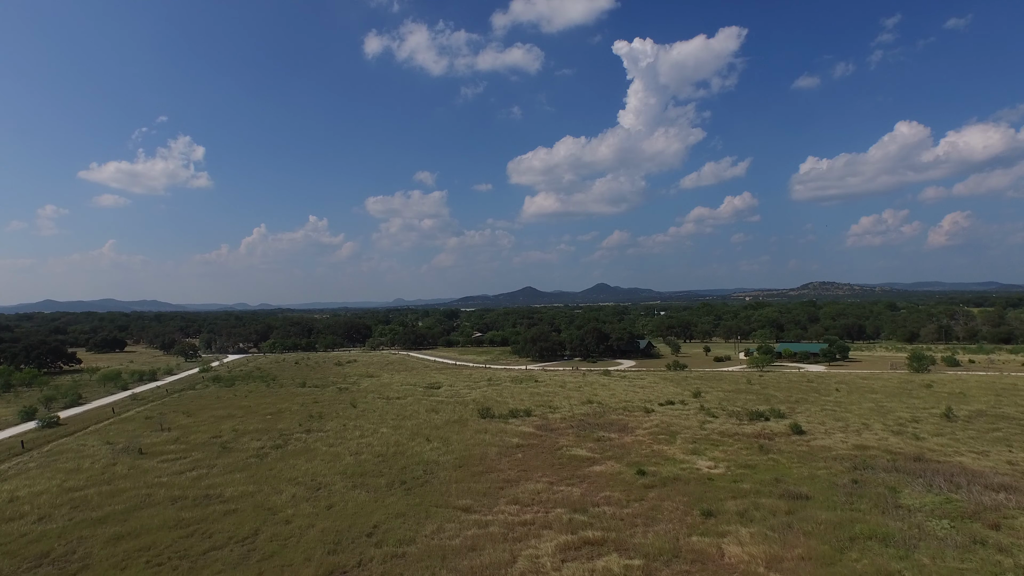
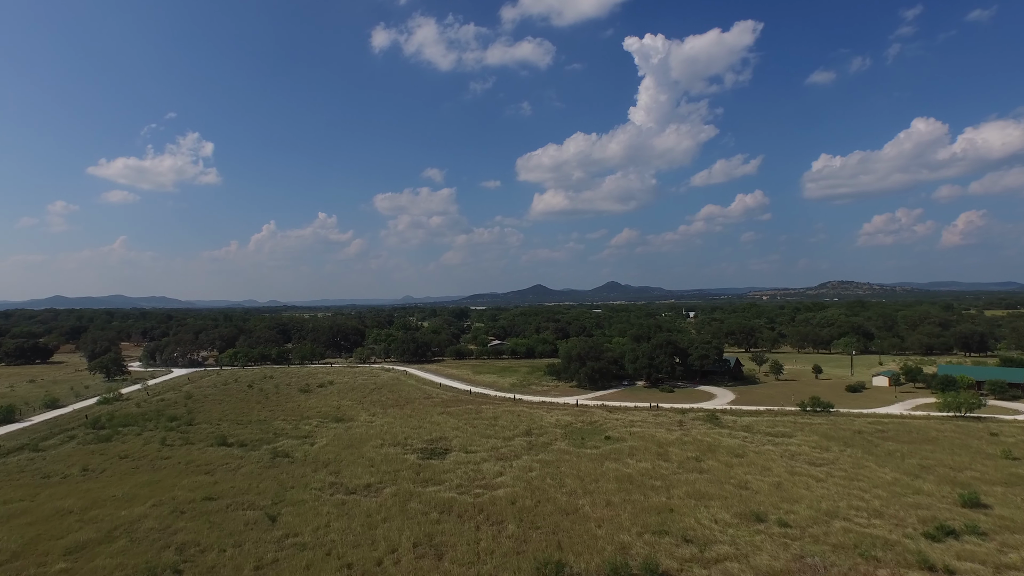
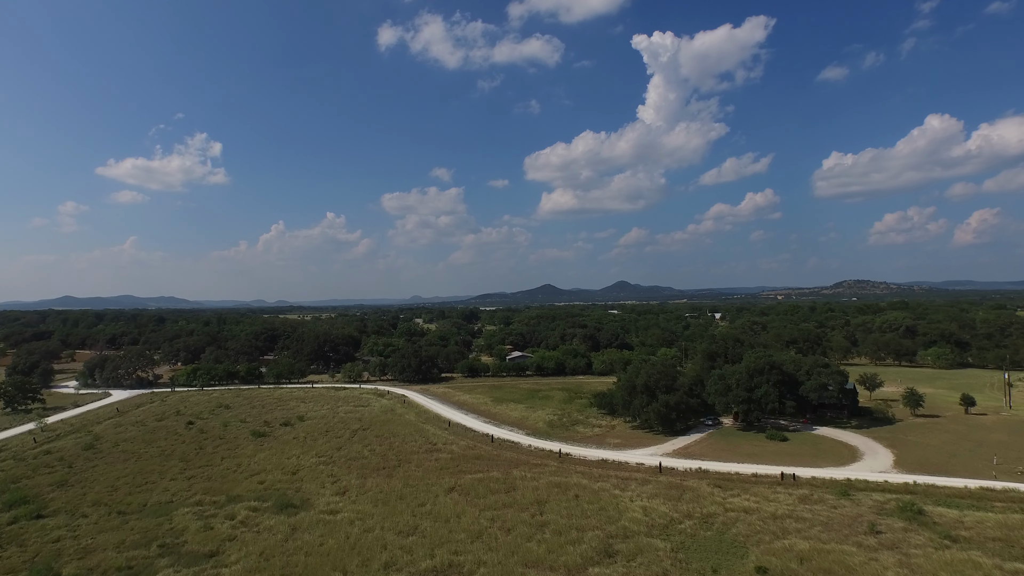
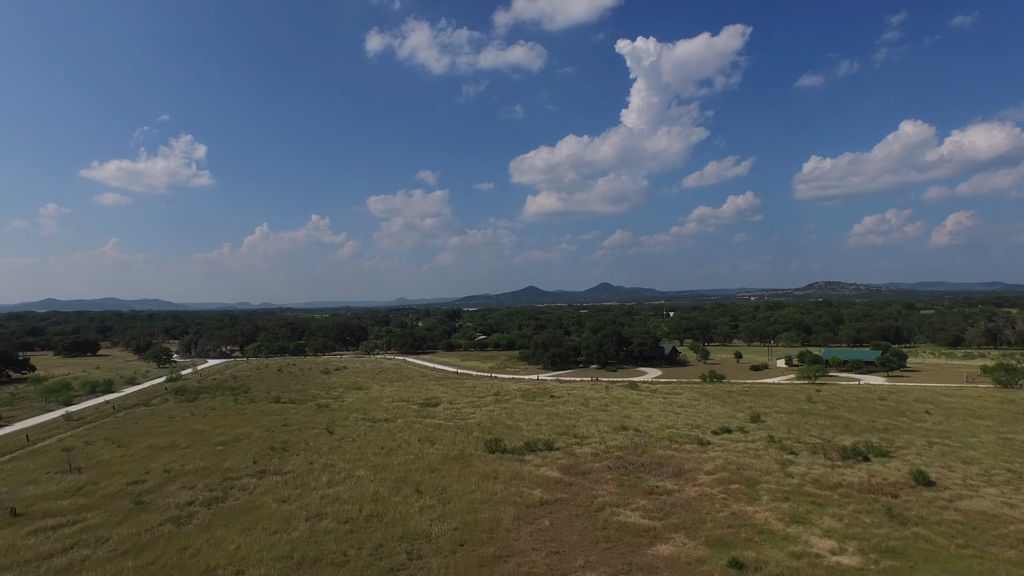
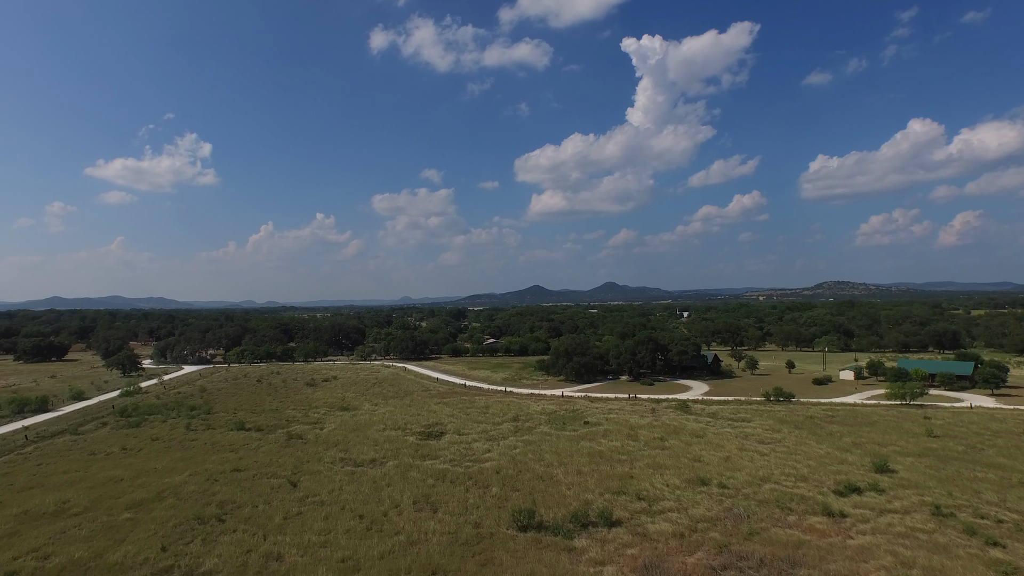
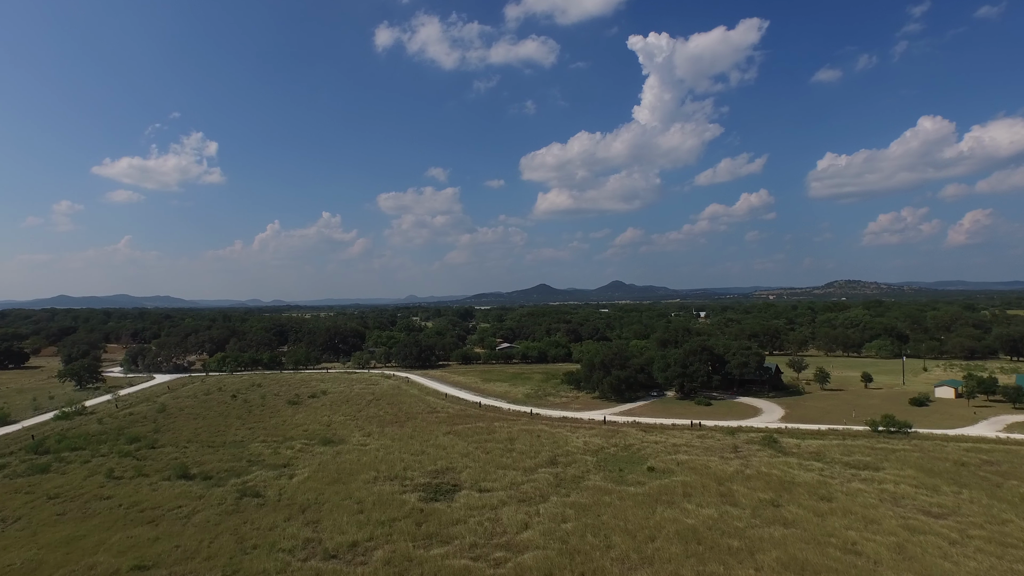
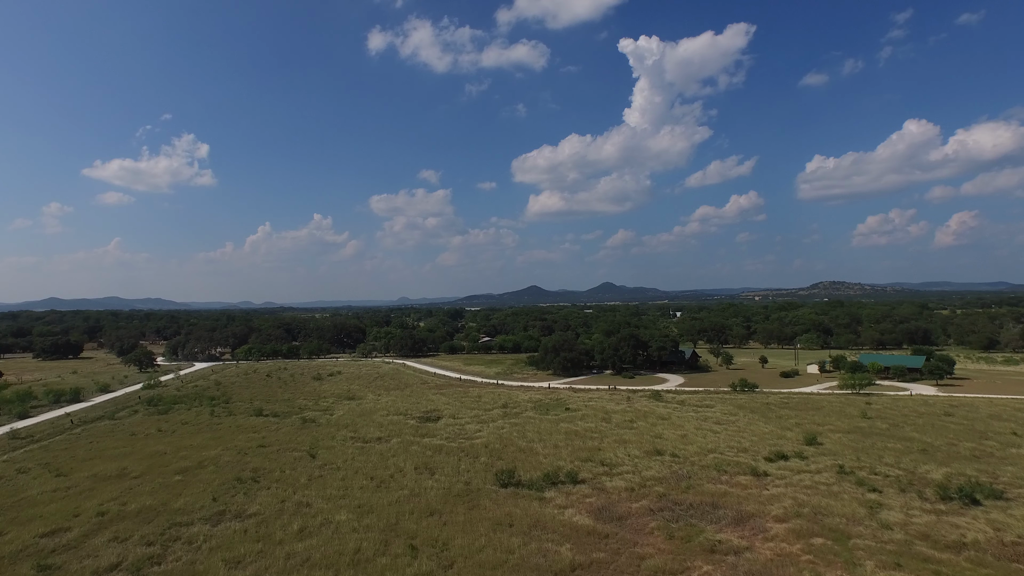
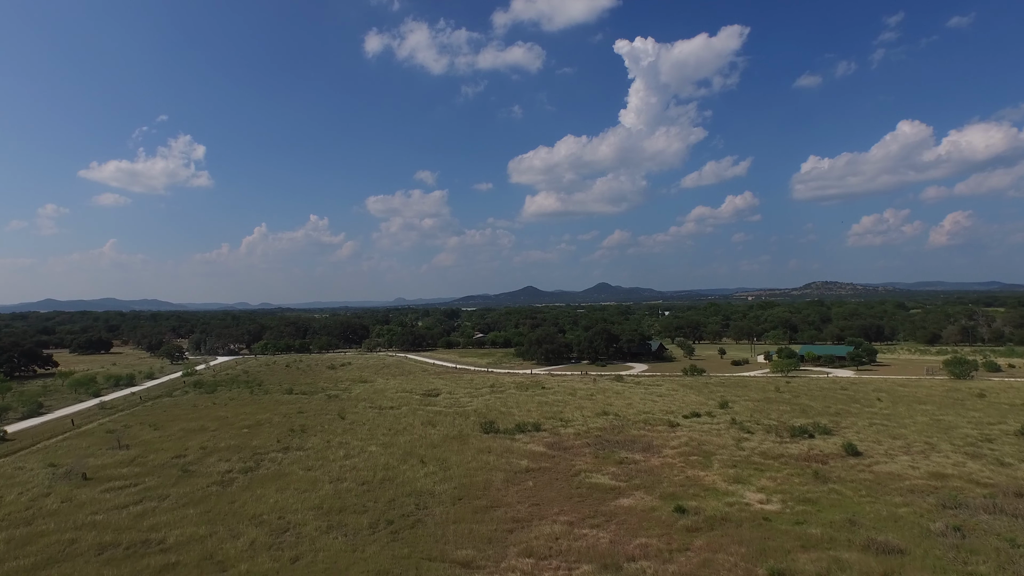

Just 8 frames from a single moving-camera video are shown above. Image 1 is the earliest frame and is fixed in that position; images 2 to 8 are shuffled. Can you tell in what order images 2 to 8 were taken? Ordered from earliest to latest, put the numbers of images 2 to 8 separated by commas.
8, 4, 7, 5, 2, 6, 3
